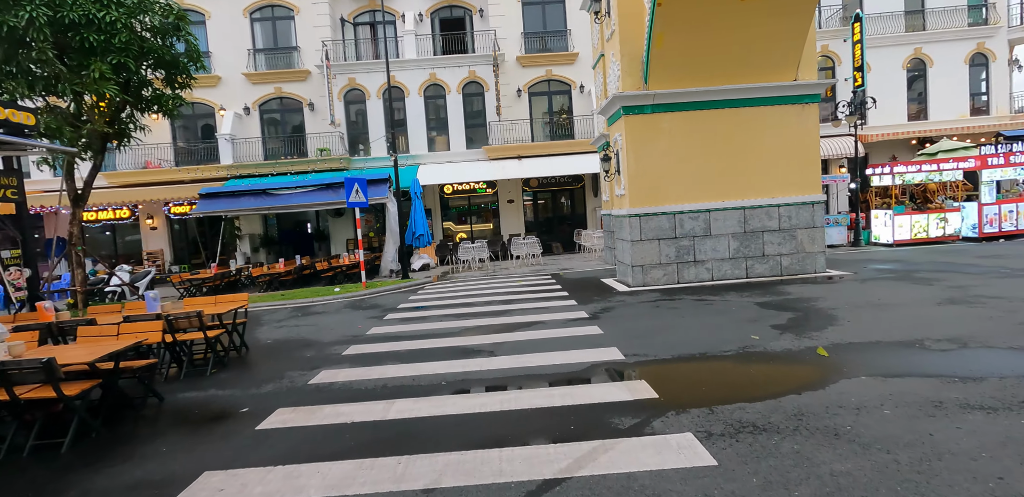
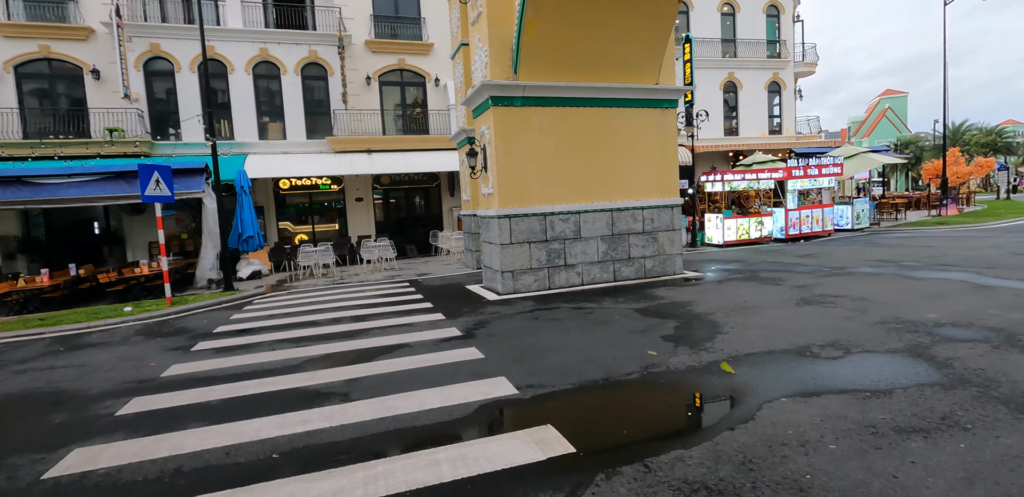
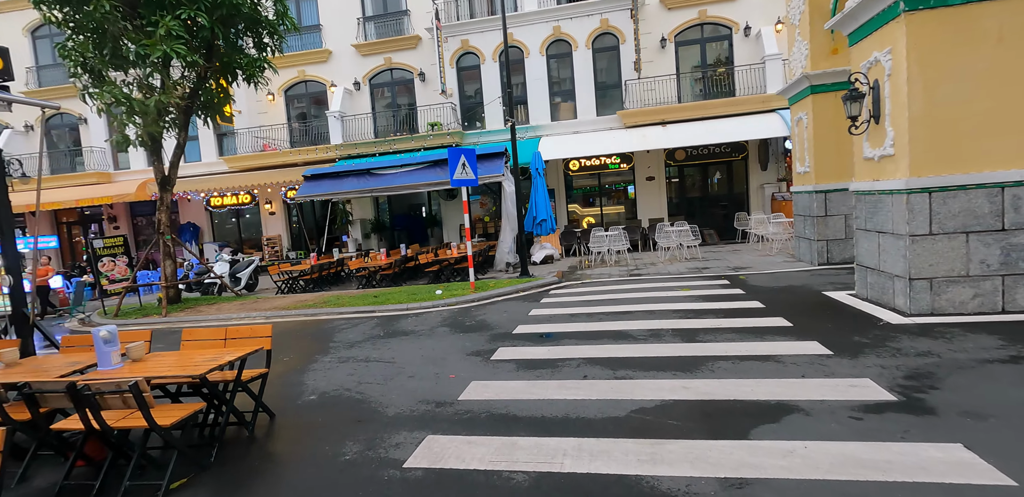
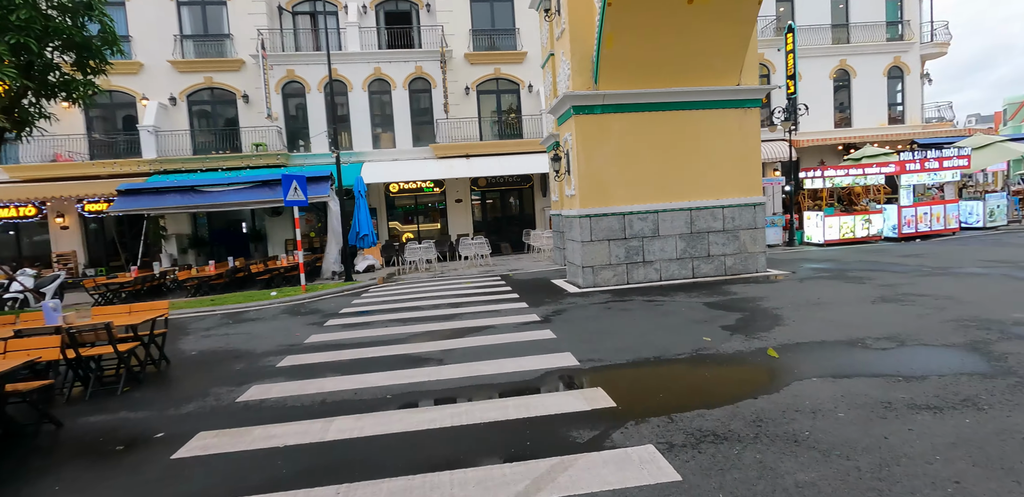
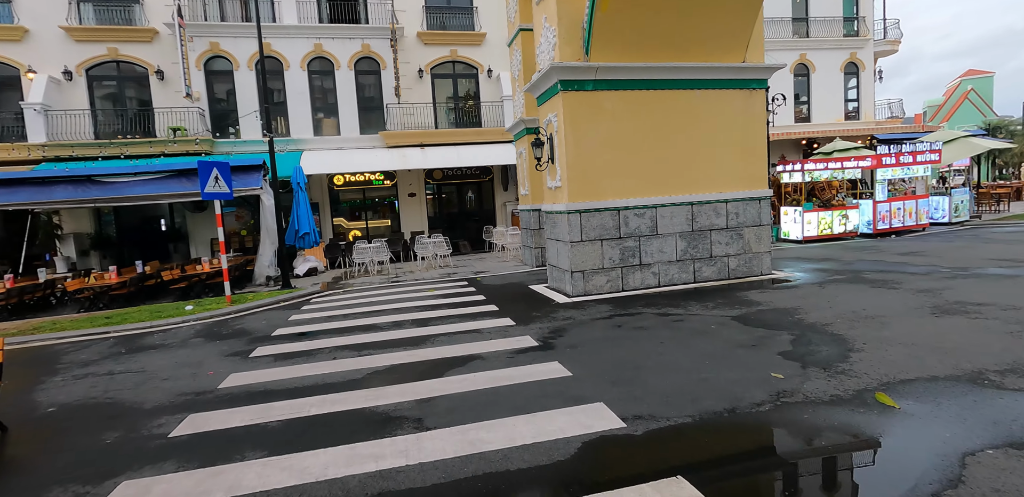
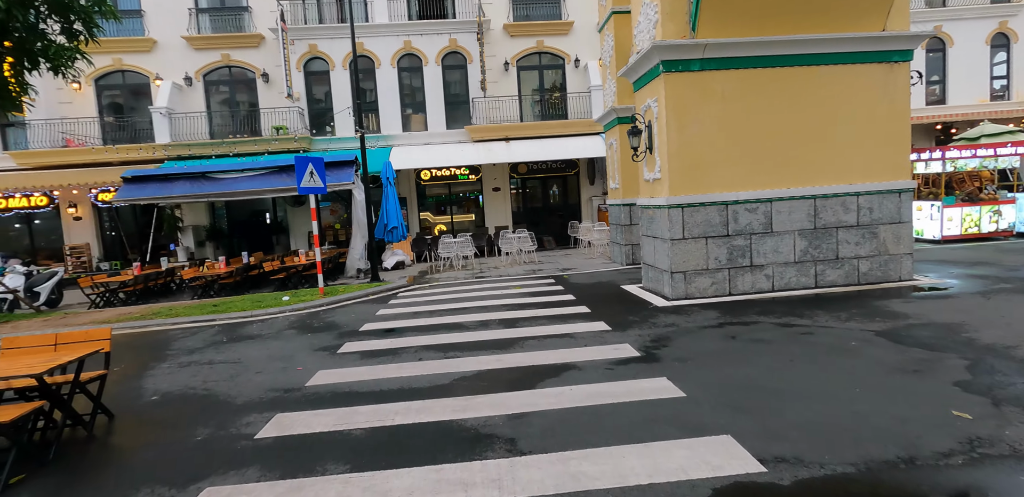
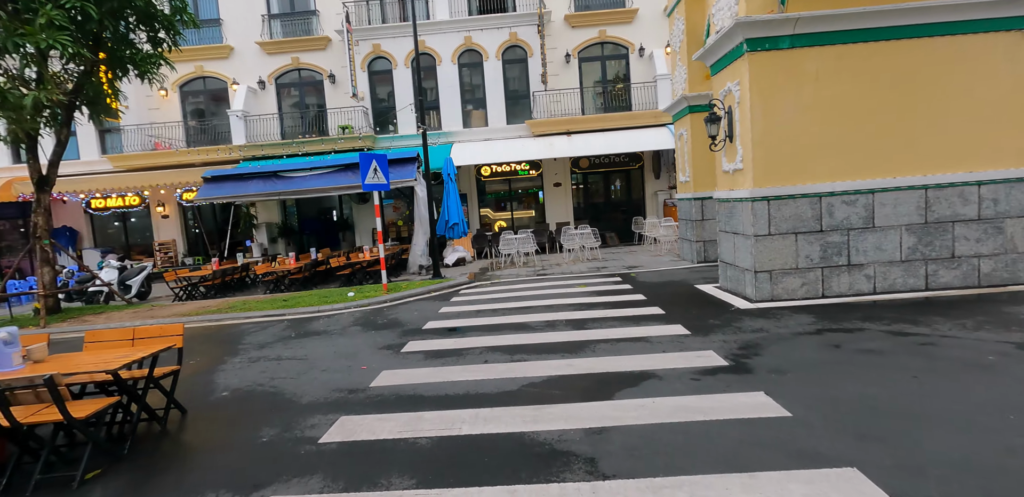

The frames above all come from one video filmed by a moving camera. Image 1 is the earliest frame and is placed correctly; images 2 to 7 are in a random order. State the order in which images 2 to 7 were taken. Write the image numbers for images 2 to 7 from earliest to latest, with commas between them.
4, 2, 5, 6, 7, 3
